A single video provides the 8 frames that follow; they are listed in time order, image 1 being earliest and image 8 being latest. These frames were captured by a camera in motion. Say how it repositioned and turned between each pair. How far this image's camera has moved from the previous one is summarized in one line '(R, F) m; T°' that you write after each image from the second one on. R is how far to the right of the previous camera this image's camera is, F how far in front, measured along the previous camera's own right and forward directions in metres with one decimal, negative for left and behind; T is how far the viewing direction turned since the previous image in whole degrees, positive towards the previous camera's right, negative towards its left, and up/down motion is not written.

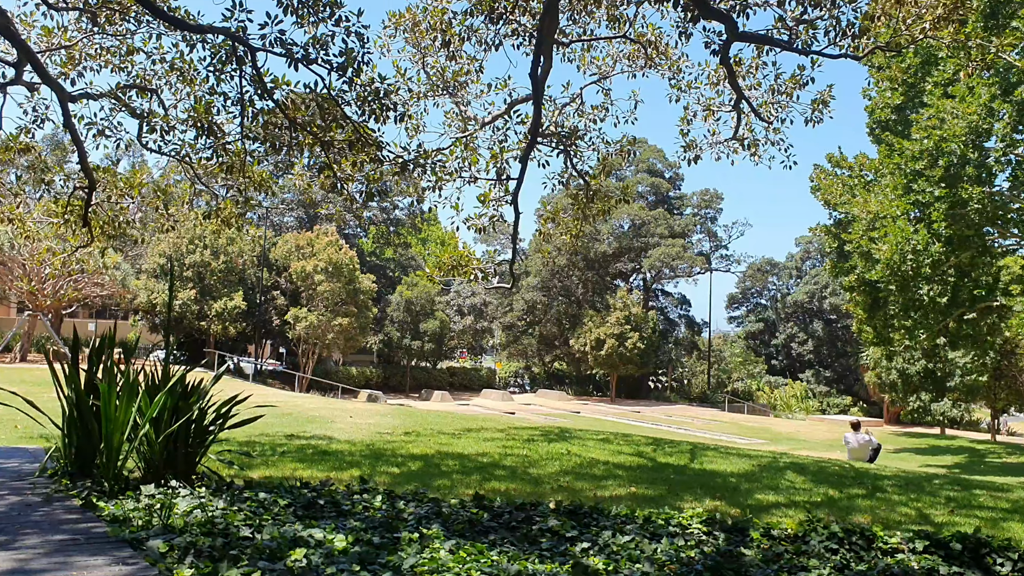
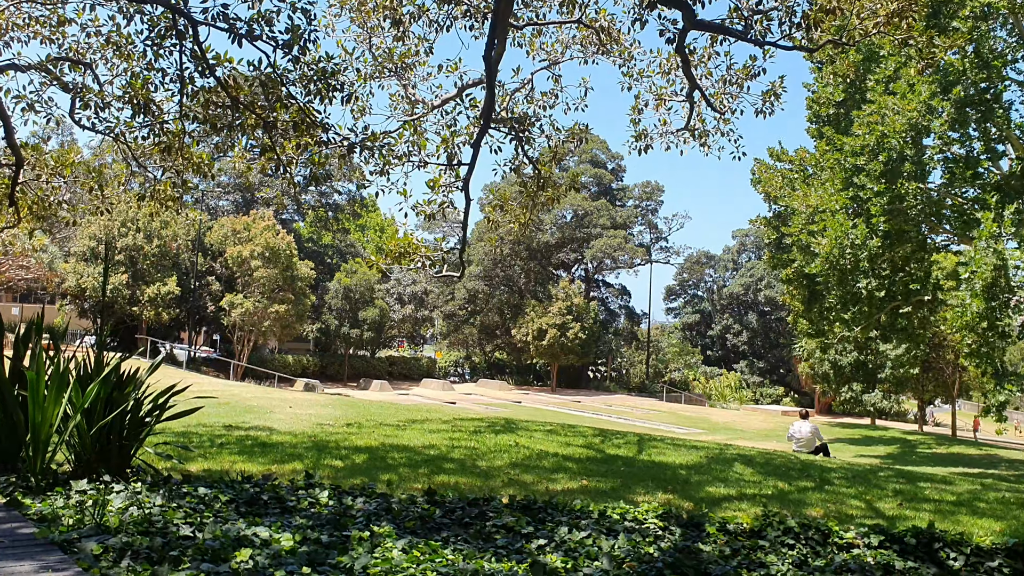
(-0.1, +0.2) m; +4°
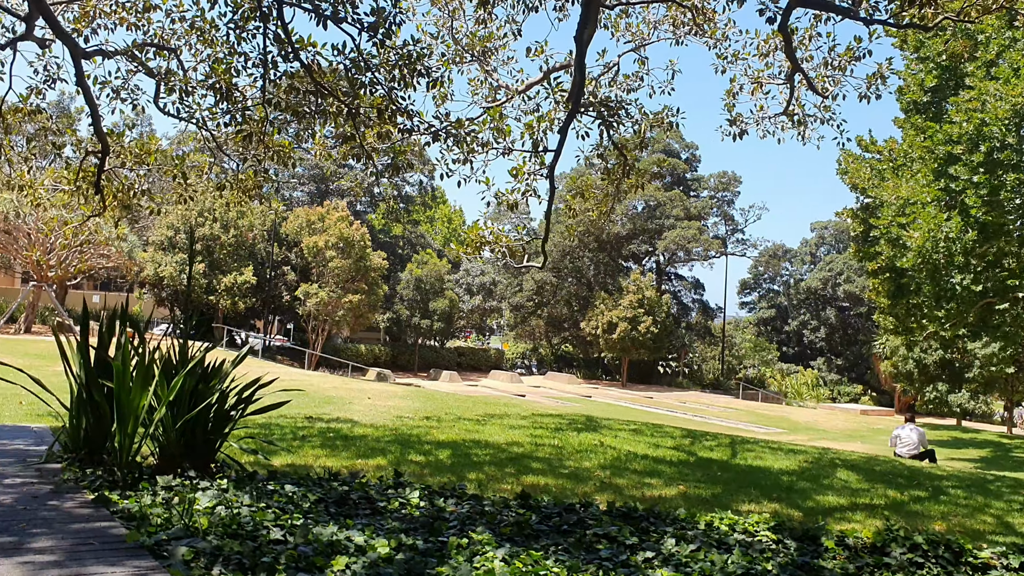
(-0.2, +0.3) m; -4°
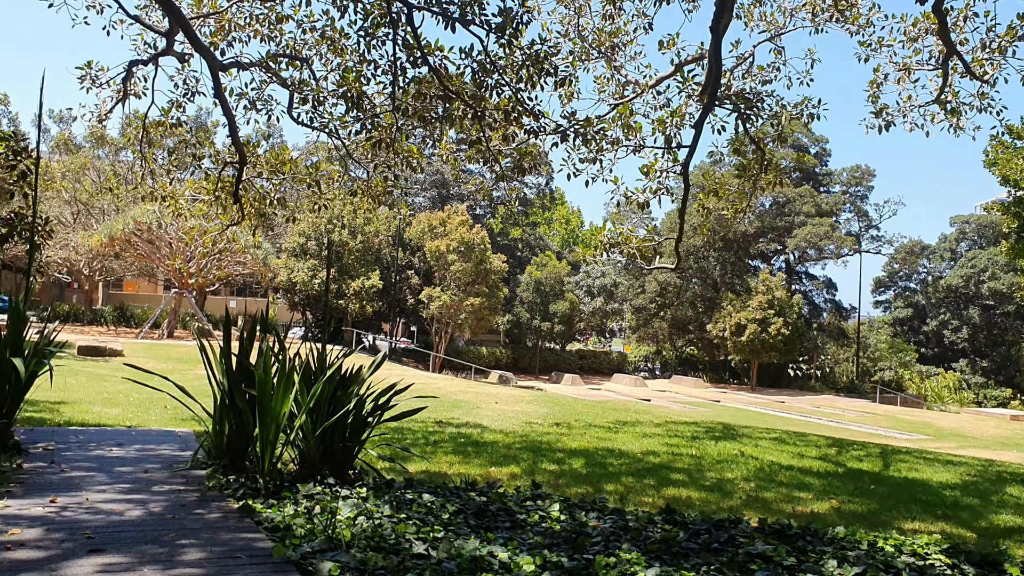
(-0.1, +0.2) m; -7°
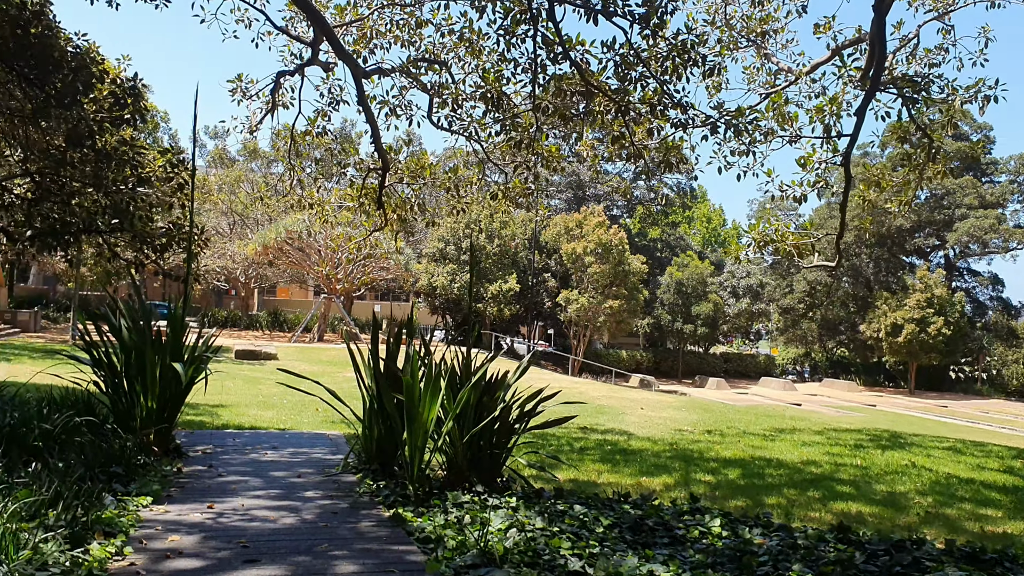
(-0.1, +0.2) m; -8°
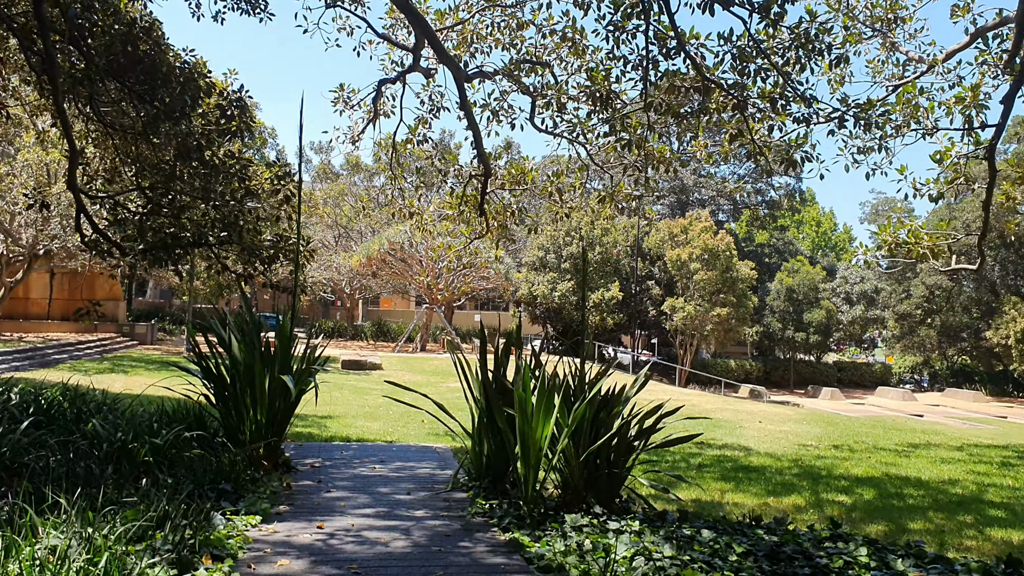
(-0.1, +0.2) m; -6°
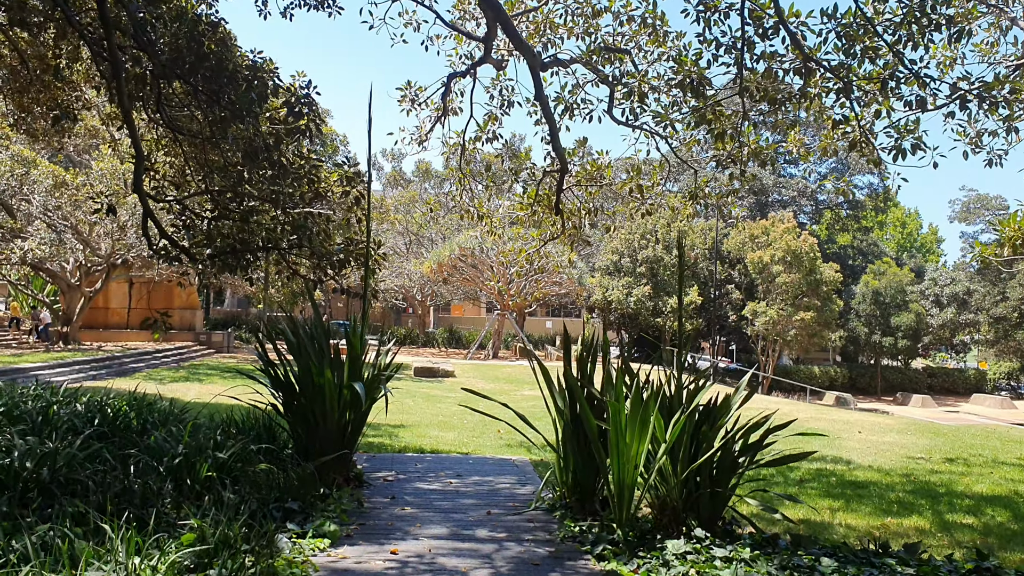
(-0.1, +0.4) m; -4°
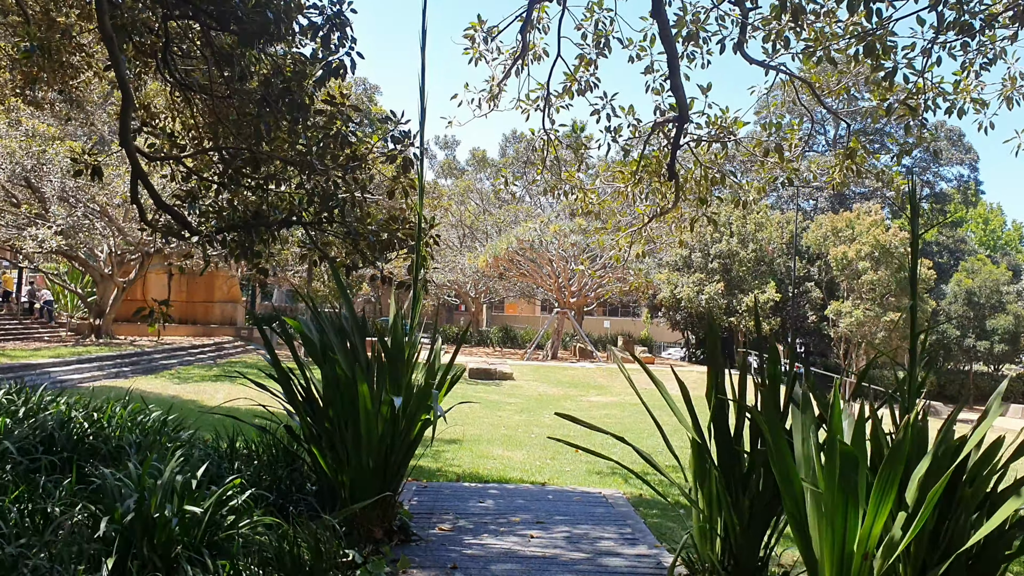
(-0.2, +1.5) m; -3°
